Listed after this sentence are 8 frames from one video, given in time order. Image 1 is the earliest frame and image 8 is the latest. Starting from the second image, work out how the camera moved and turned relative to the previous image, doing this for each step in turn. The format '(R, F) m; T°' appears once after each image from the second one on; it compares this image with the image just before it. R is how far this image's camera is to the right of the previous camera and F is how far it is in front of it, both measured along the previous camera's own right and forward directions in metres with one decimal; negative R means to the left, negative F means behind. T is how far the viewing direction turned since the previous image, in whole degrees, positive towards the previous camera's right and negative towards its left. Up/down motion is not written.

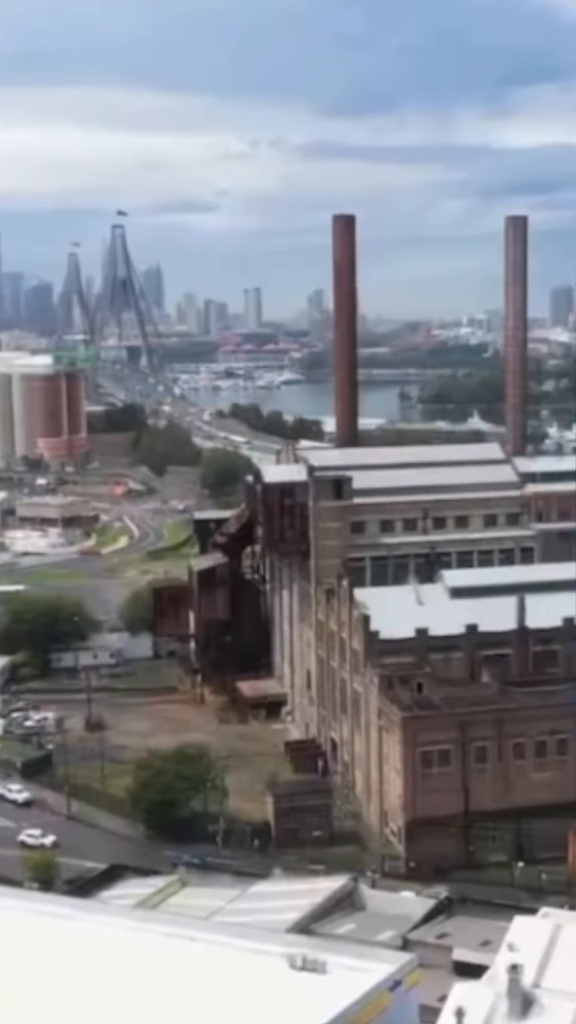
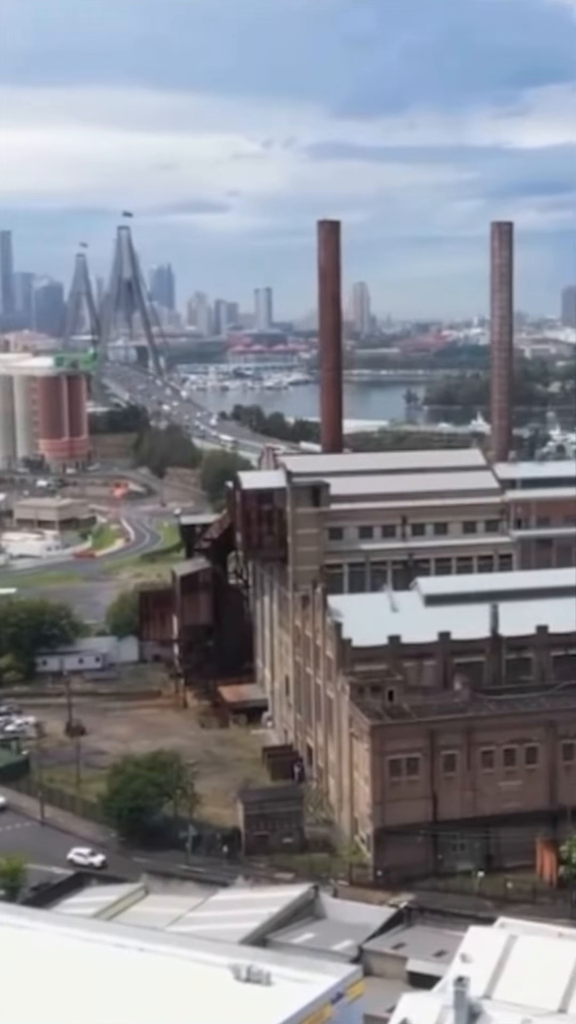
(+0.3, 0.0) m; 0°
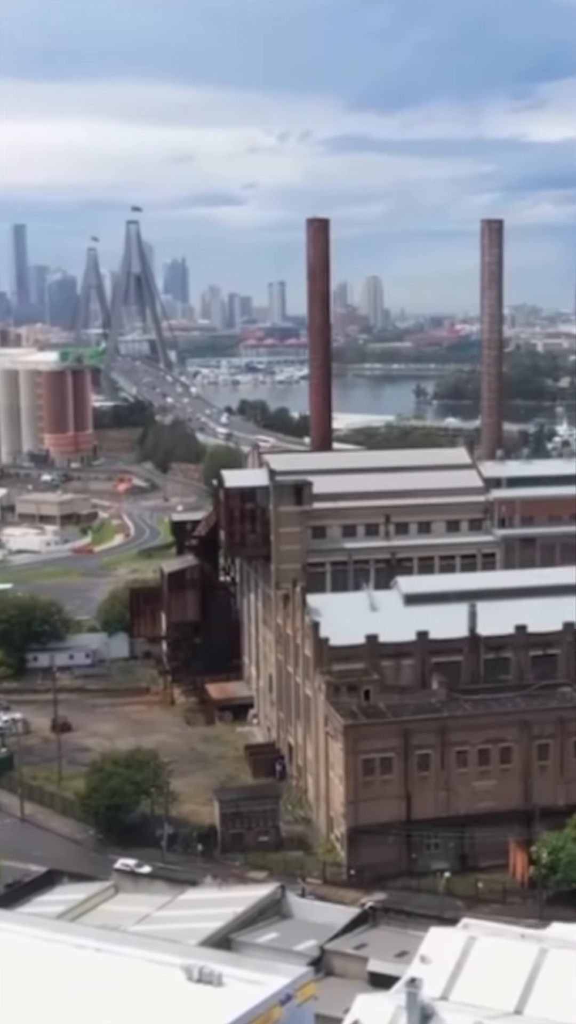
(+0.3, 0.0) m; -1°
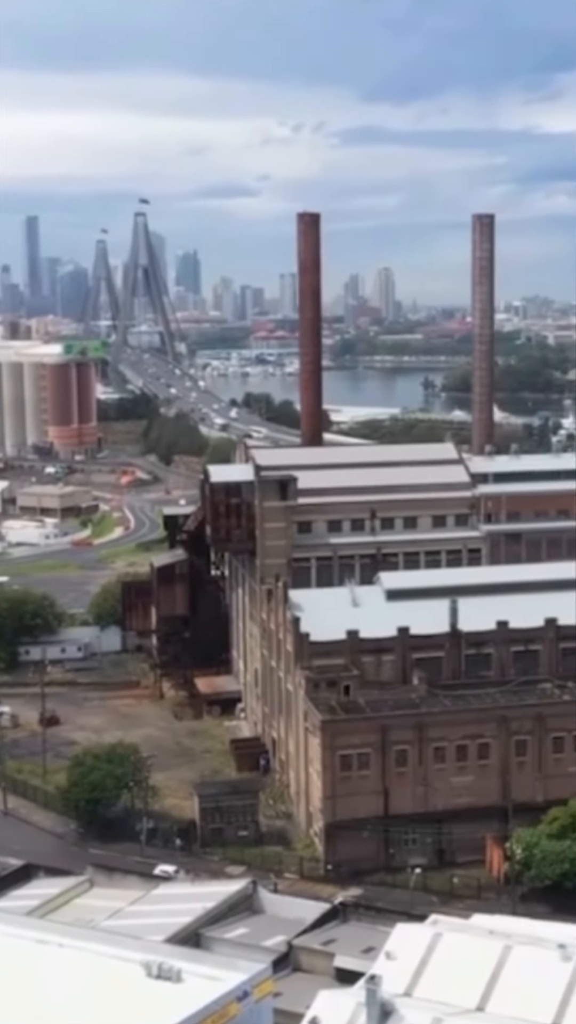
(+0.2, 0.0) m; 0°
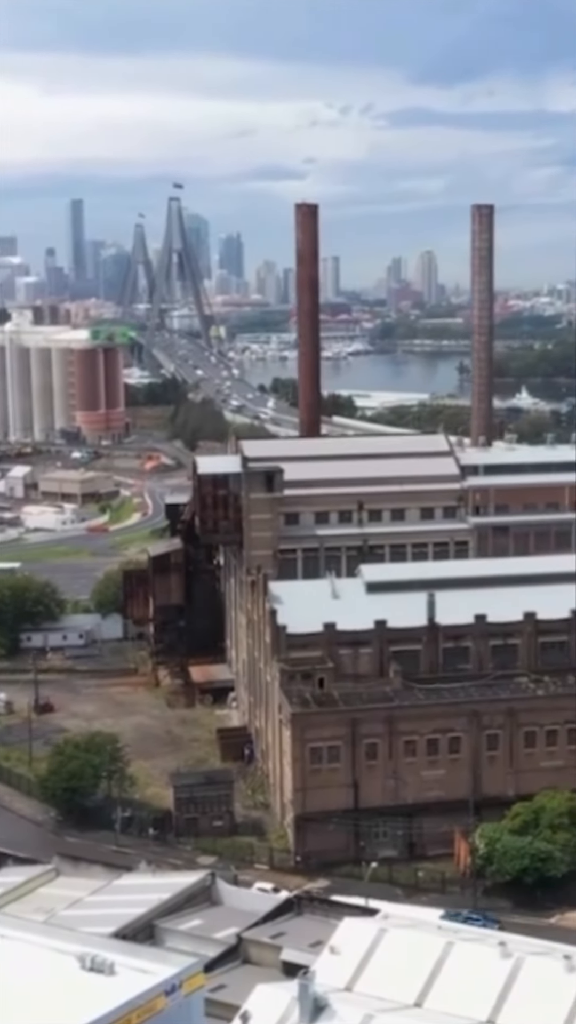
(+0.5, 0.0) m; -2°
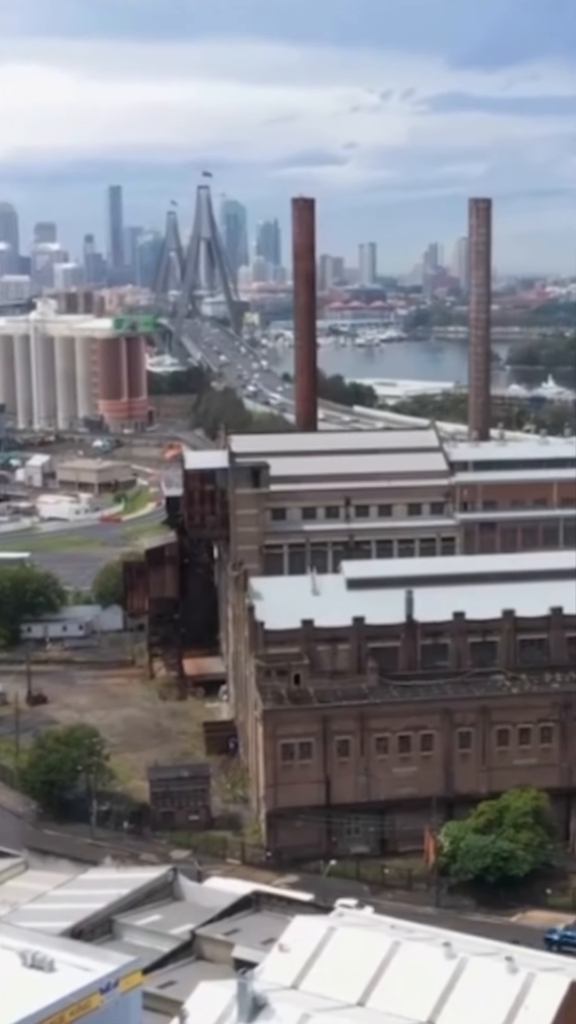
(+0.4, 0.0) m; -1°
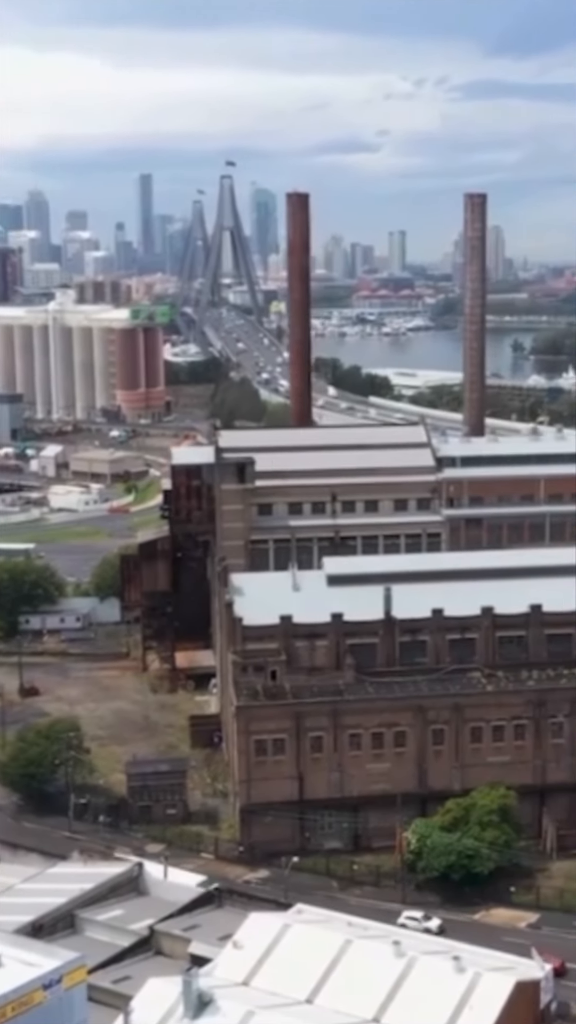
(+0.4, 0.0) m; -1°
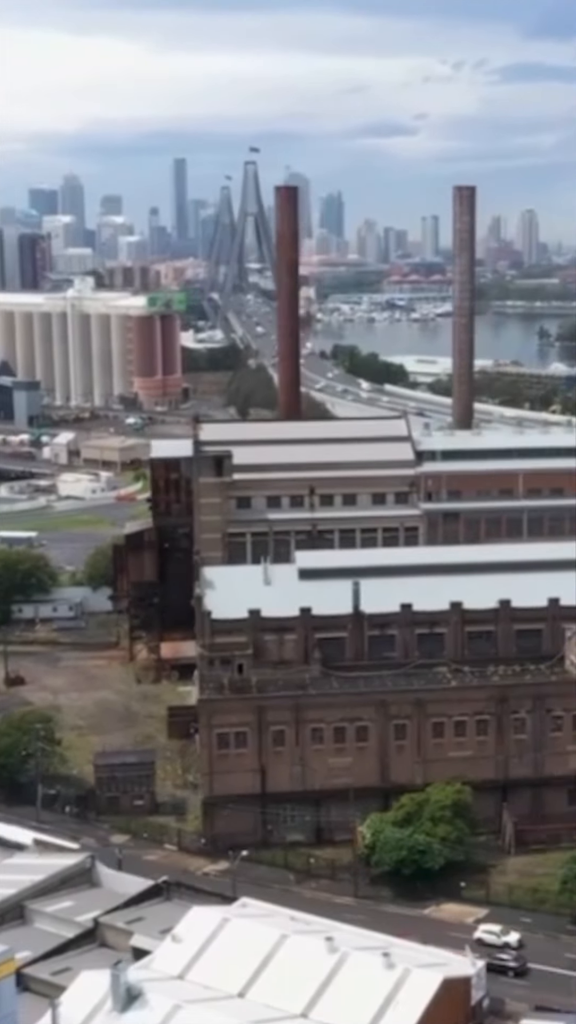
(+0.5, 0.0) m; -1°
